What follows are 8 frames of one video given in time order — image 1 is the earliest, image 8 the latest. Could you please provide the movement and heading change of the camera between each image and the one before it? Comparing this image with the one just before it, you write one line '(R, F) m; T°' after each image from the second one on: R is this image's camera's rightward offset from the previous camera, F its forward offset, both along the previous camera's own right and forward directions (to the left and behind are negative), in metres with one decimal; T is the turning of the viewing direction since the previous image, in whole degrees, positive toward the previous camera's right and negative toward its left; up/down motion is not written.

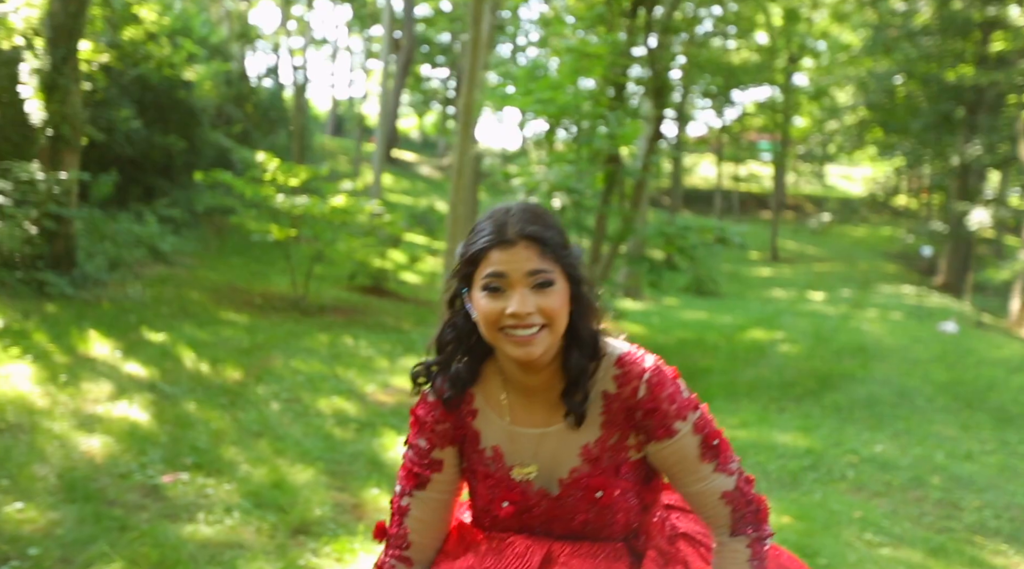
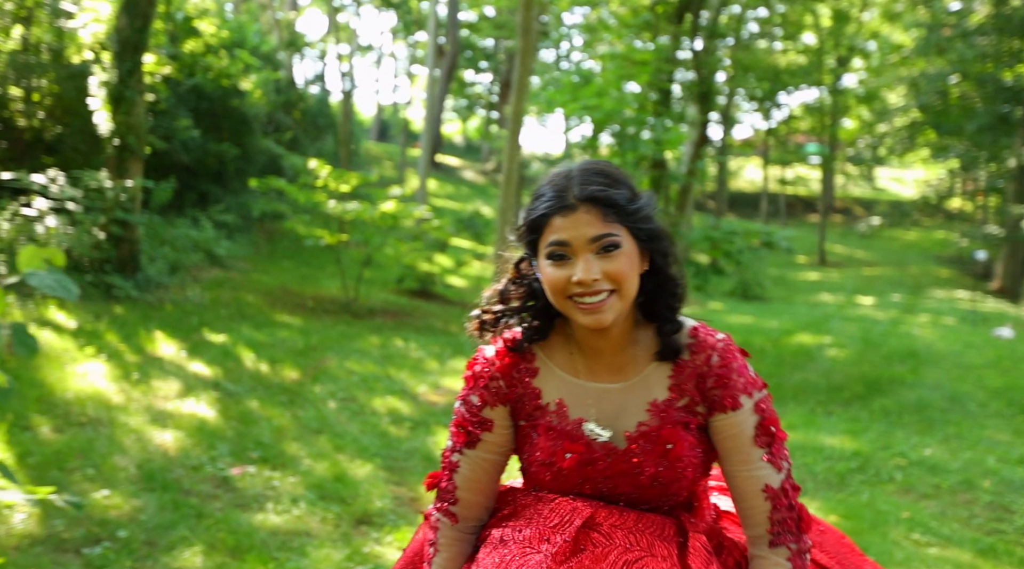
(0.0, -0.2) m; -3°
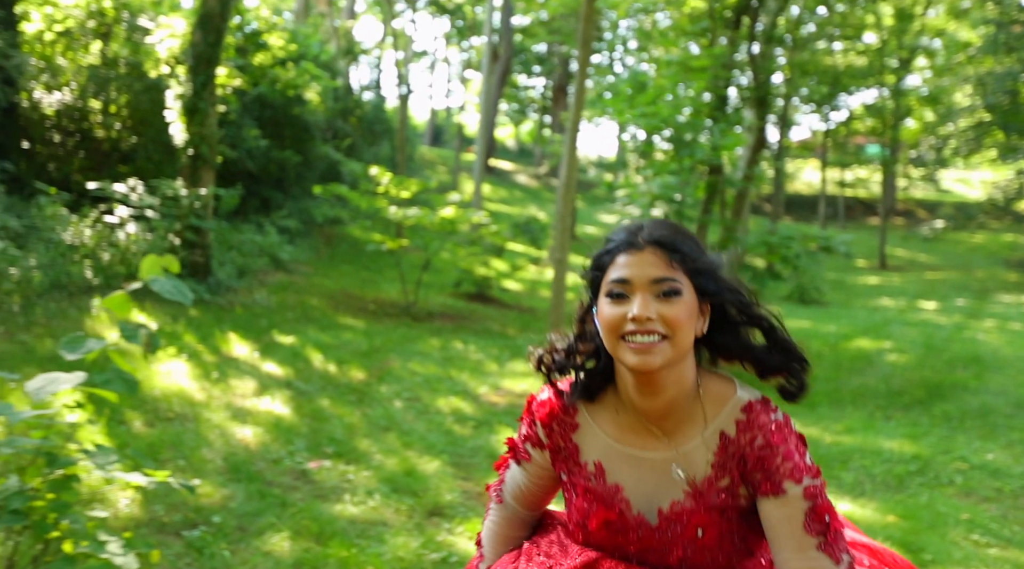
(-0.1, -0.2) m; -4°
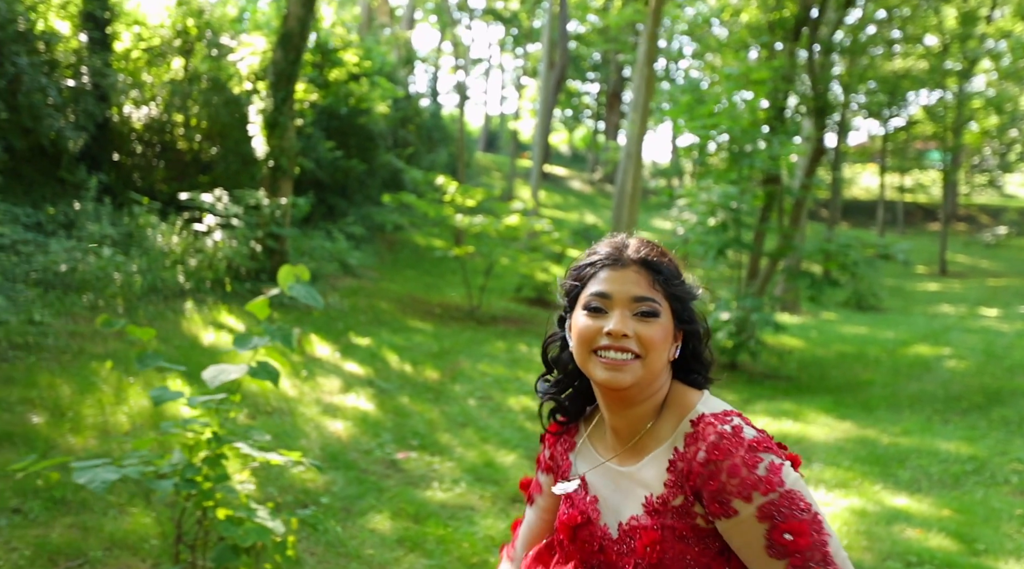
(-0.1, -0.4) m; -3°
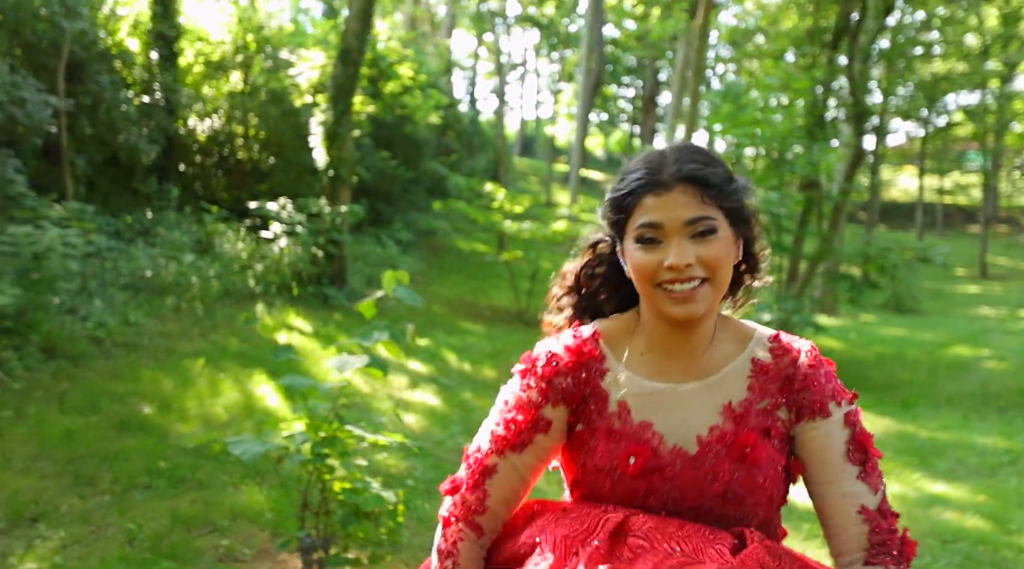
(-0.2, -0.4) m; -2°
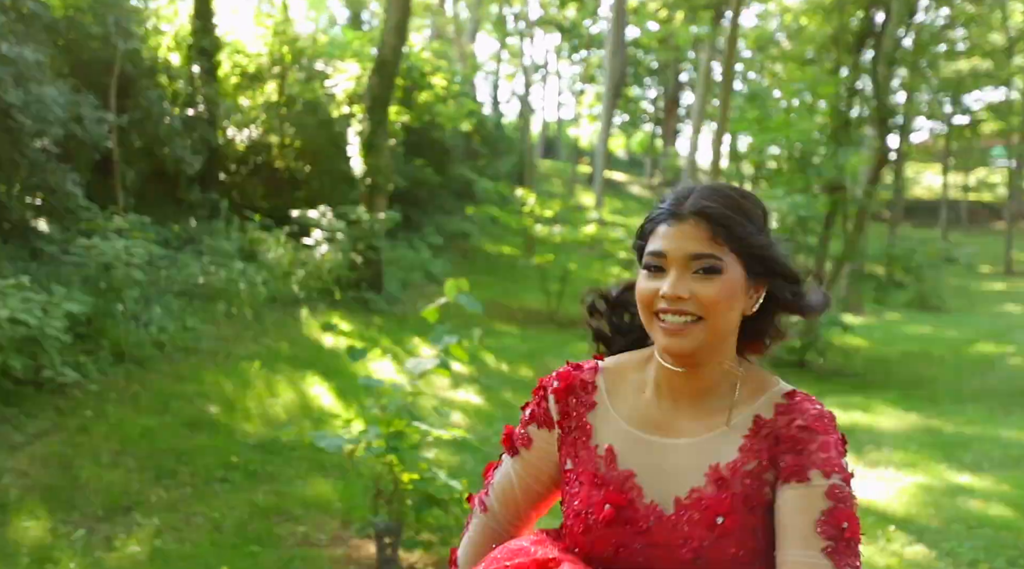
(-0.1, -0.3) m; -1°
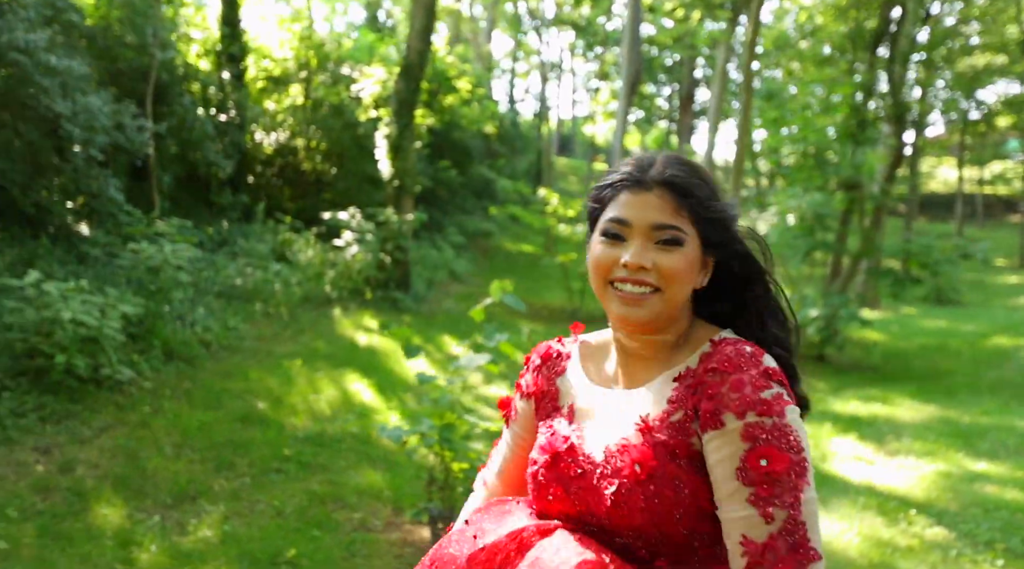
(-0.1, -0.3) m; -1°
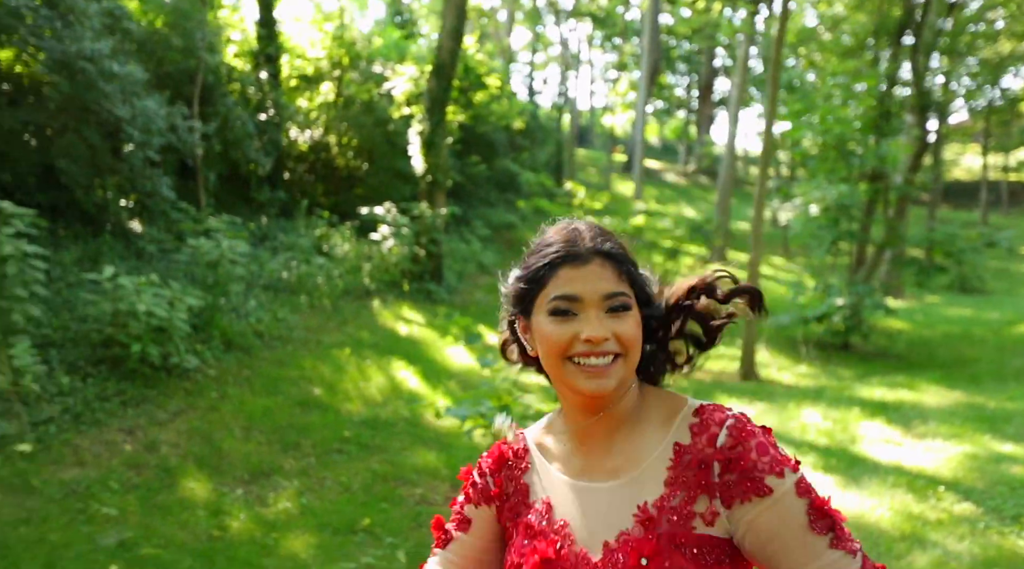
(-0.2, -0.3) m; -1°
